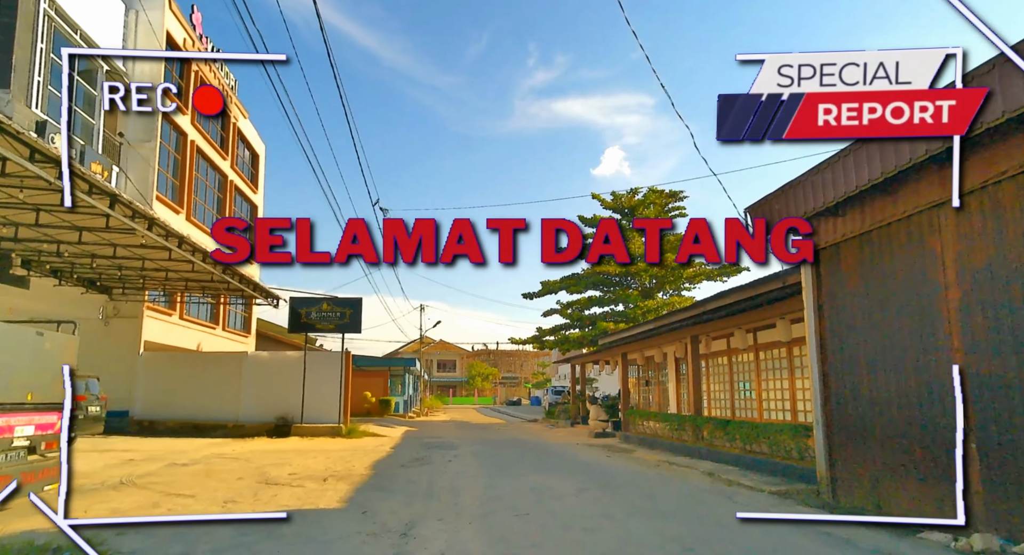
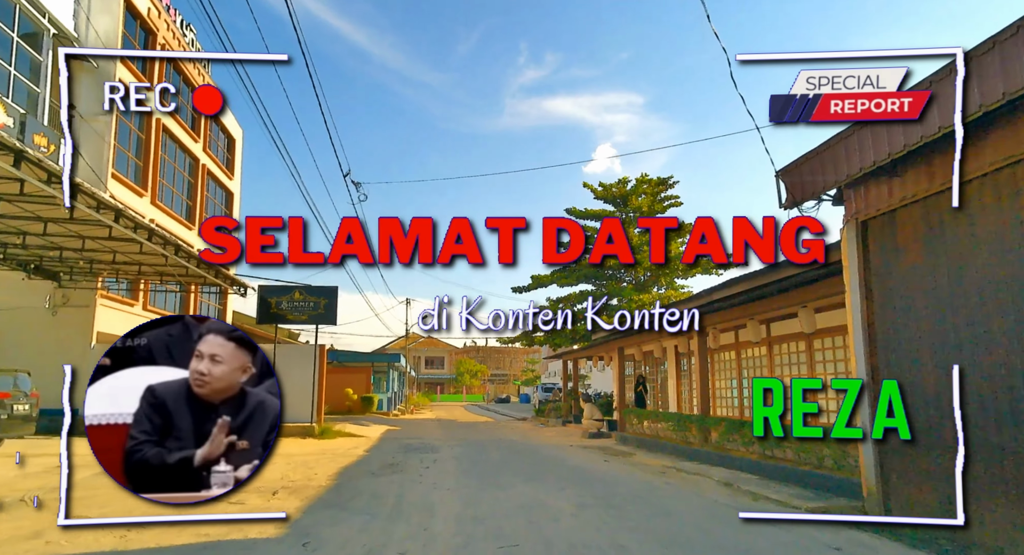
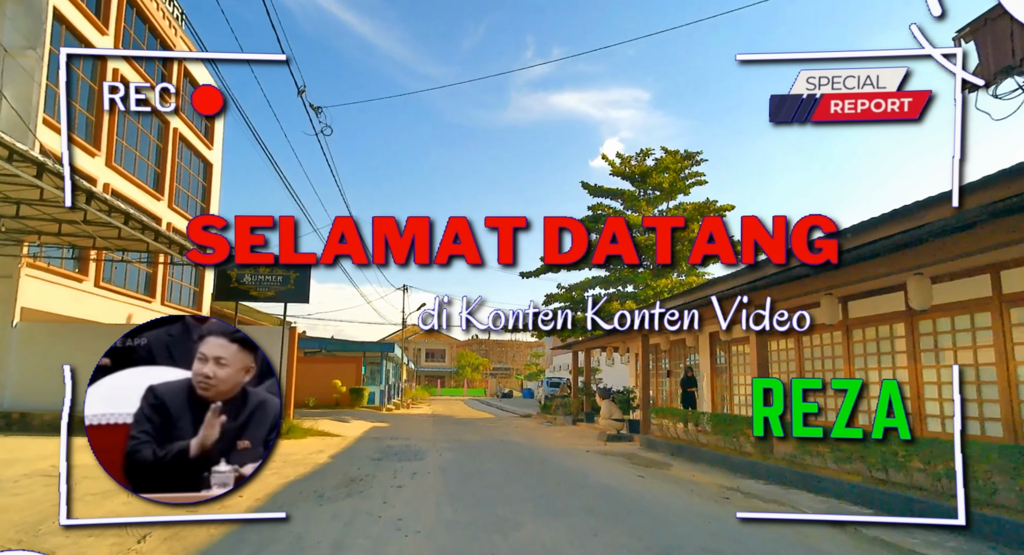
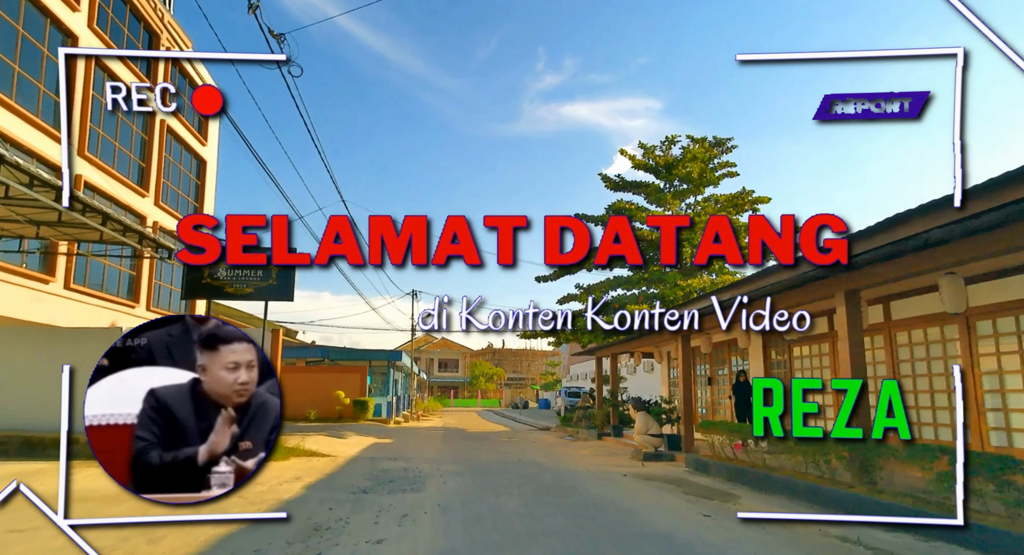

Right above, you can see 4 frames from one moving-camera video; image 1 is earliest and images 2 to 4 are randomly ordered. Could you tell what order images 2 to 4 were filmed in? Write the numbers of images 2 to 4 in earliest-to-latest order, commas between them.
2, 3, 4
